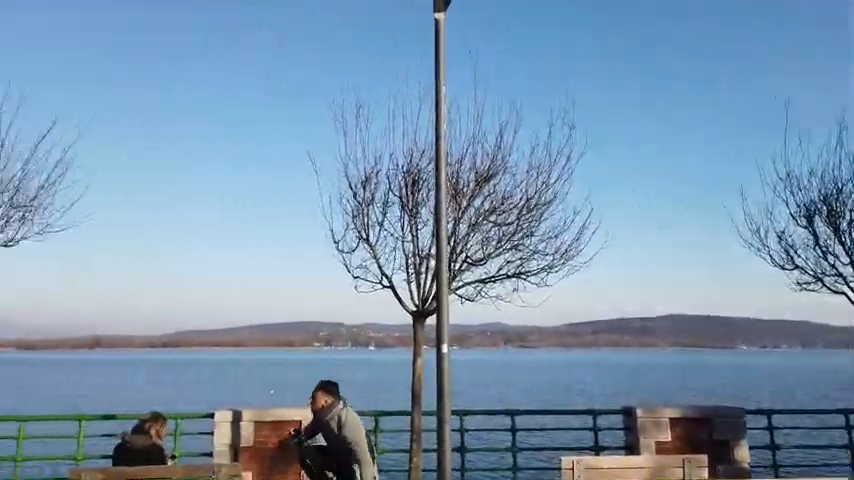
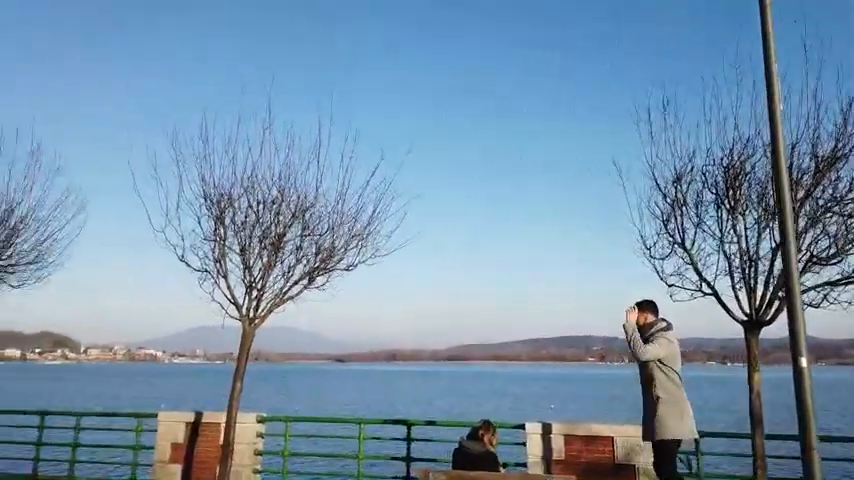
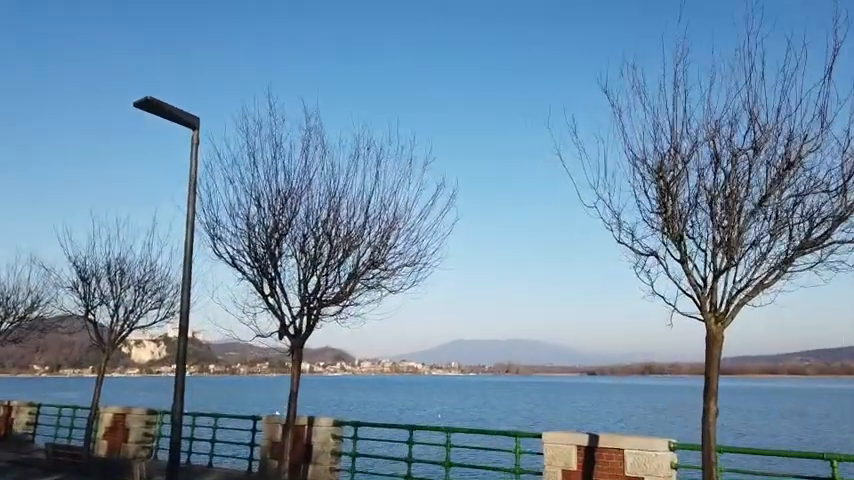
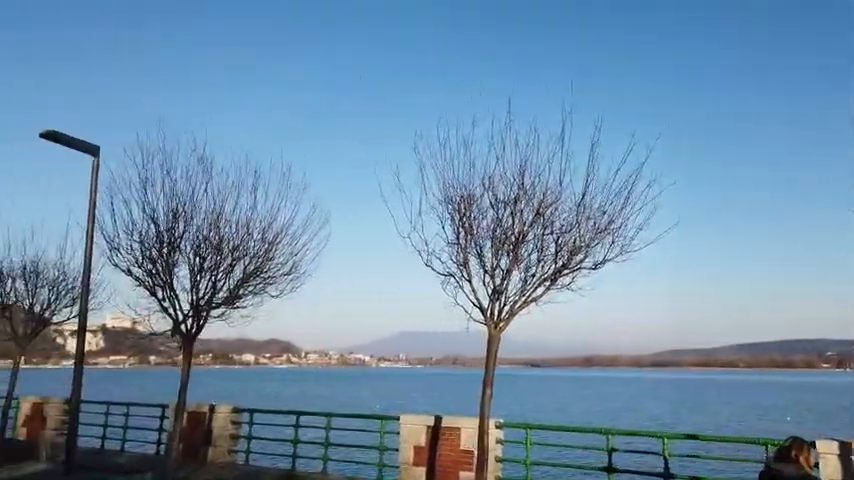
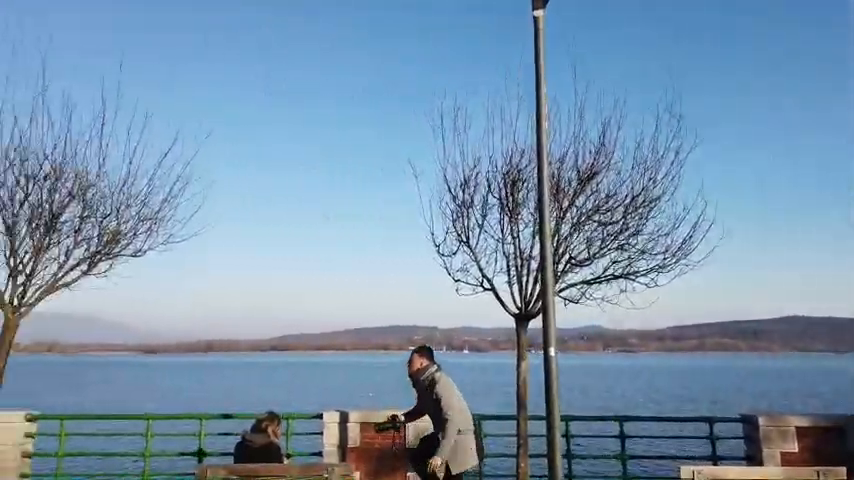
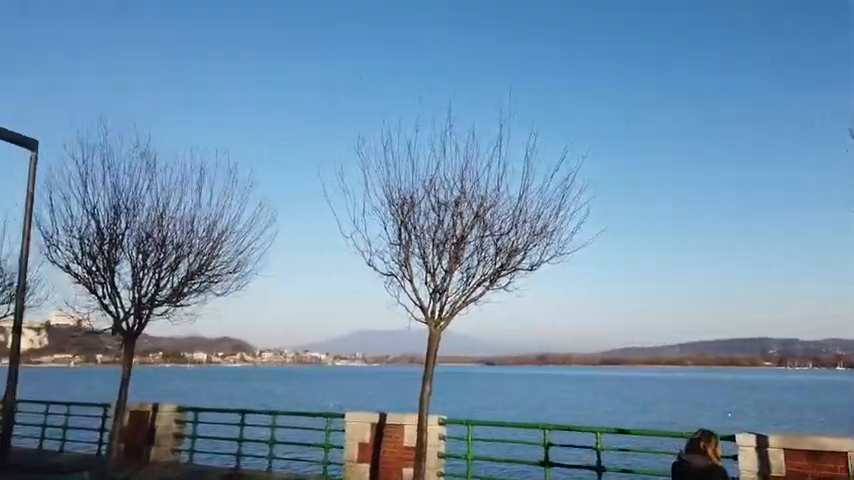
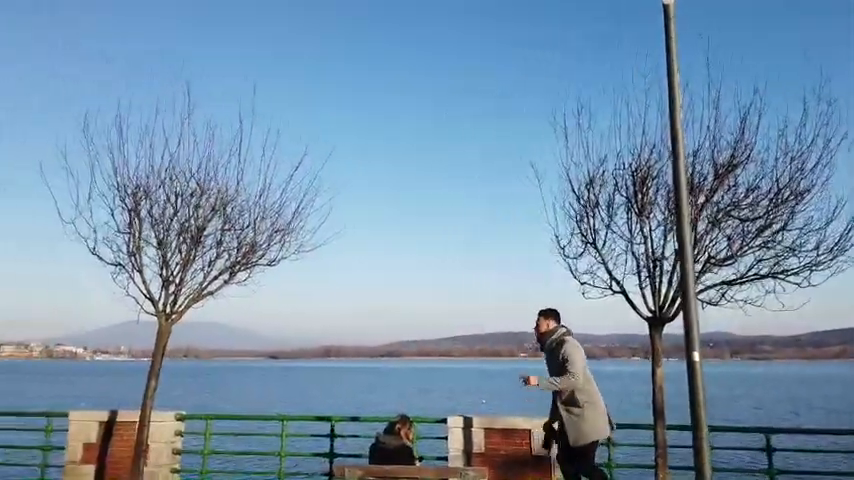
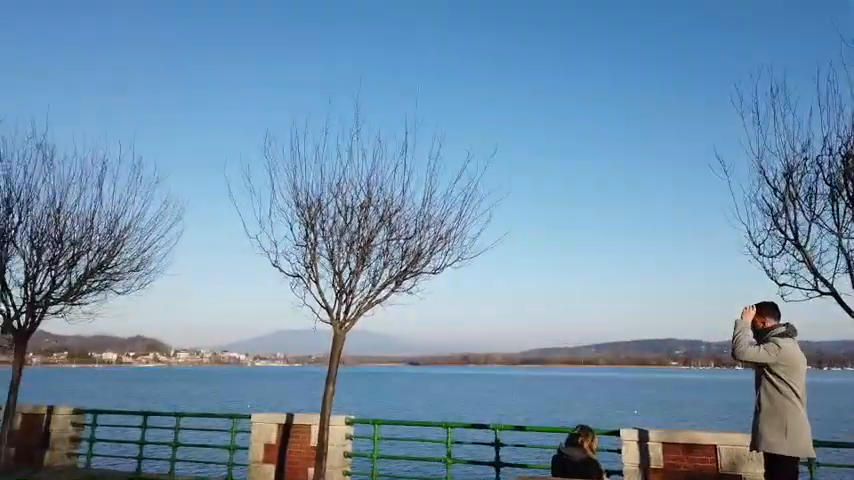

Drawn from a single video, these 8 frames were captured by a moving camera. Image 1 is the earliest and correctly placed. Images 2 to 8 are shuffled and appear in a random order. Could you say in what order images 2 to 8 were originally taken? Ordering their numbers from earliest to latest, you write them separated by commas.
5, 7, 2, 8, 6, 4, 3
